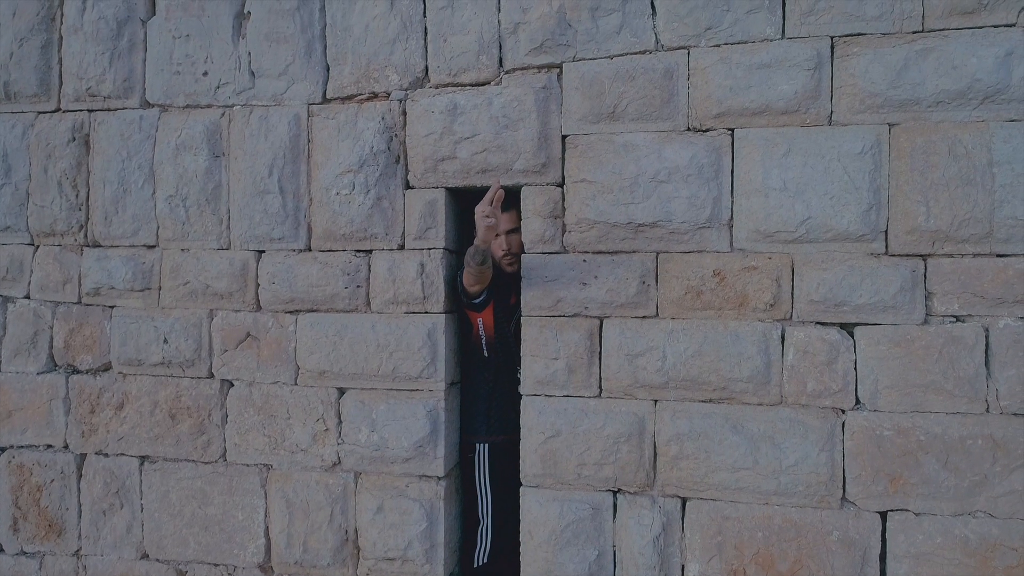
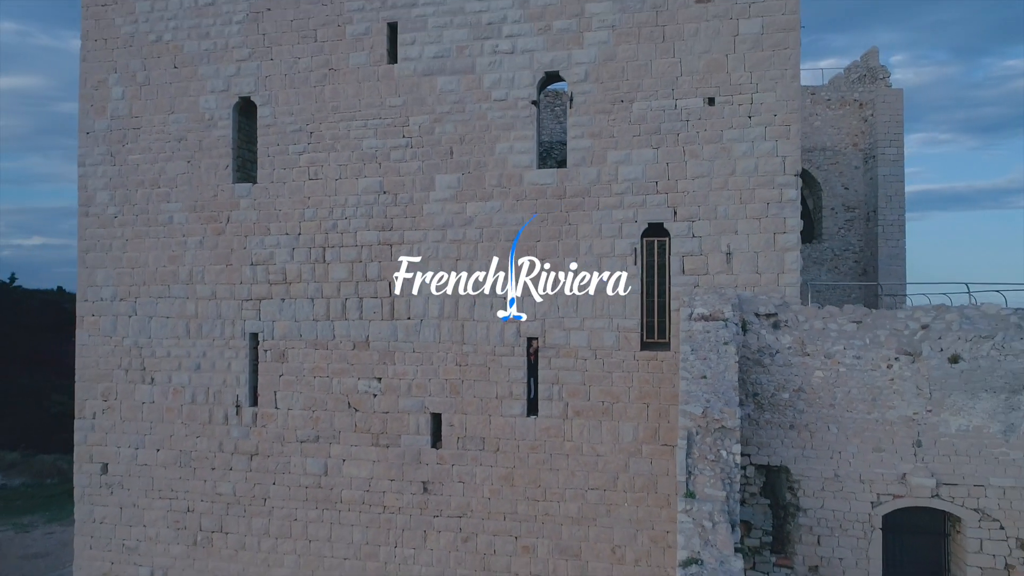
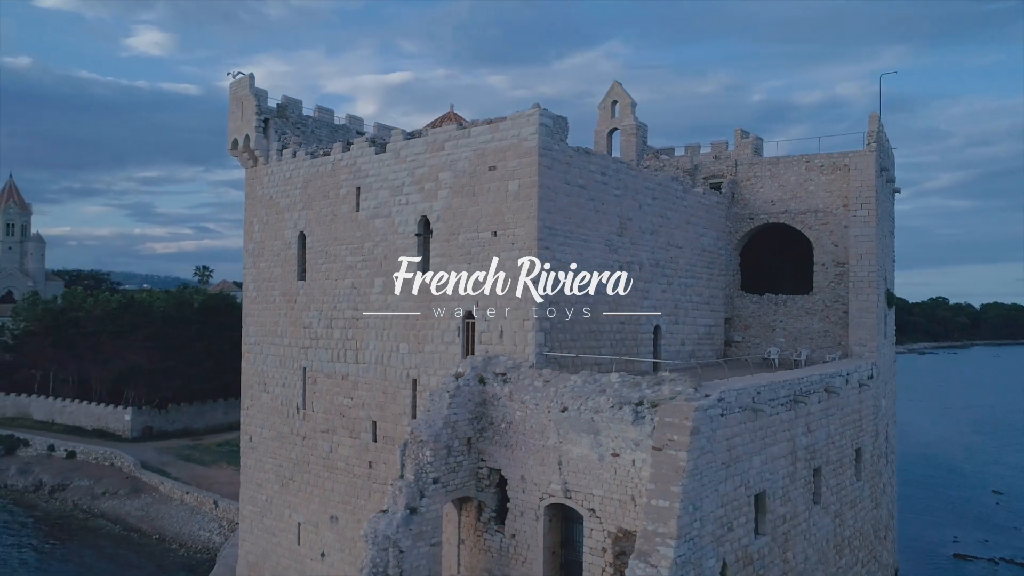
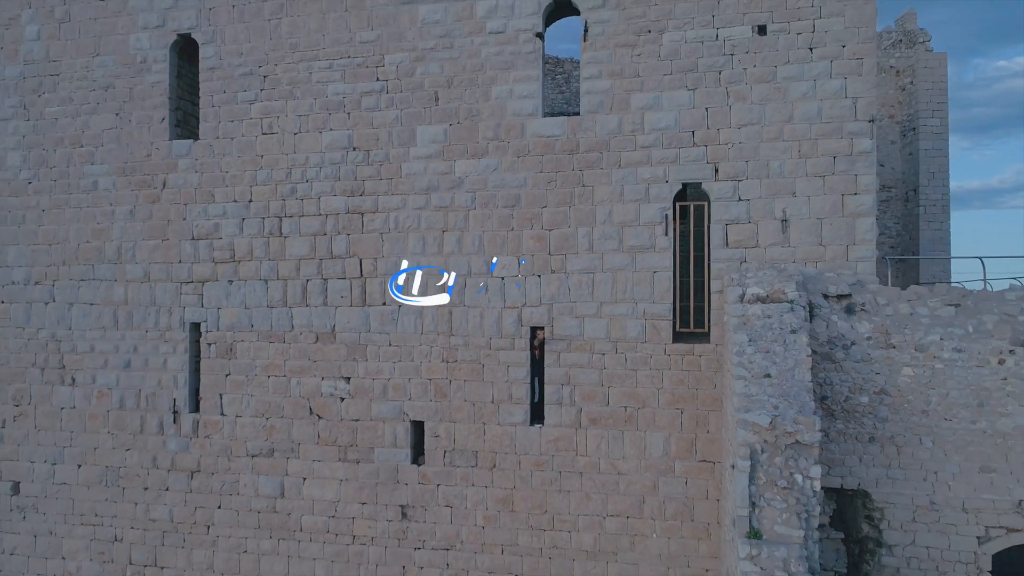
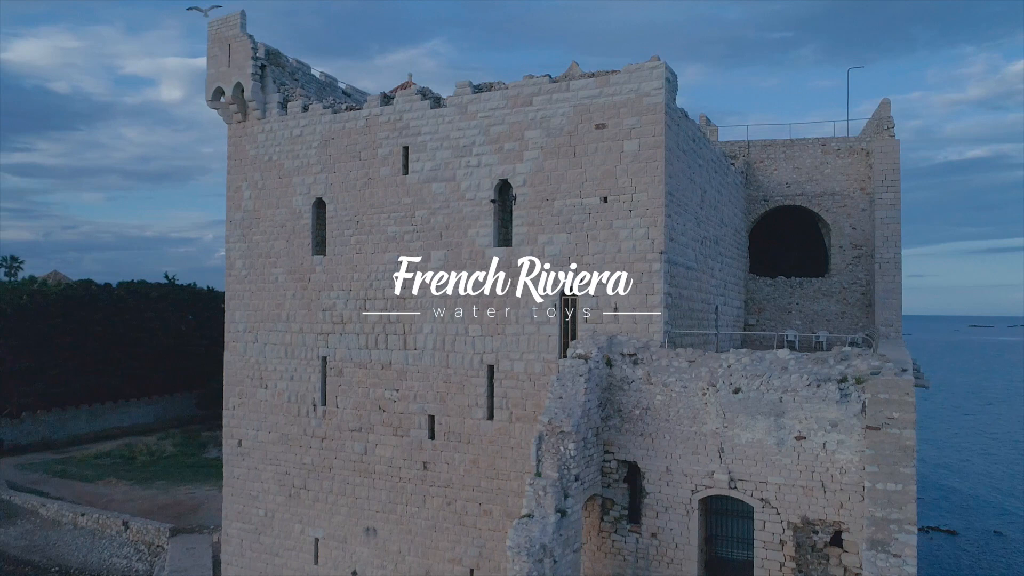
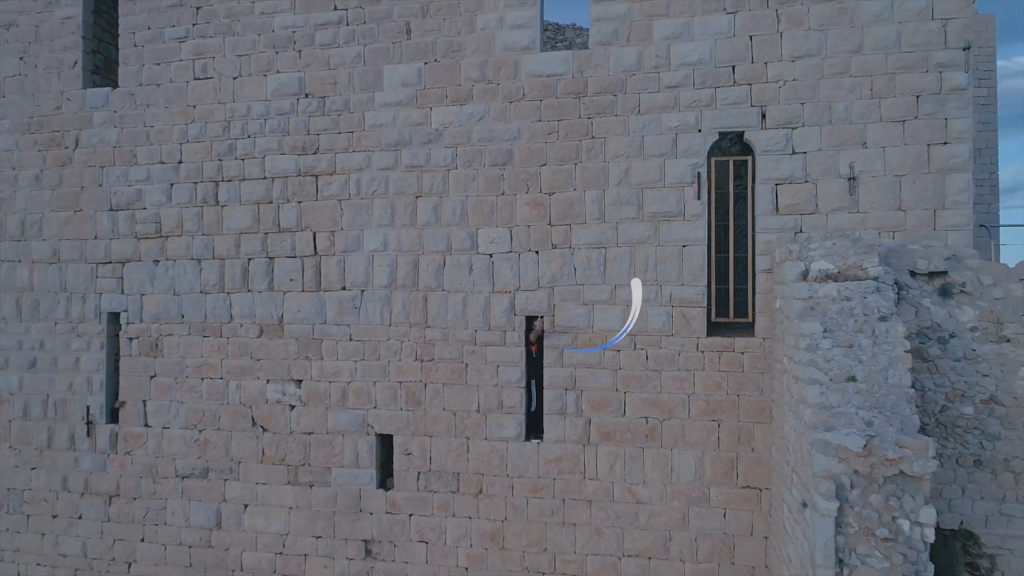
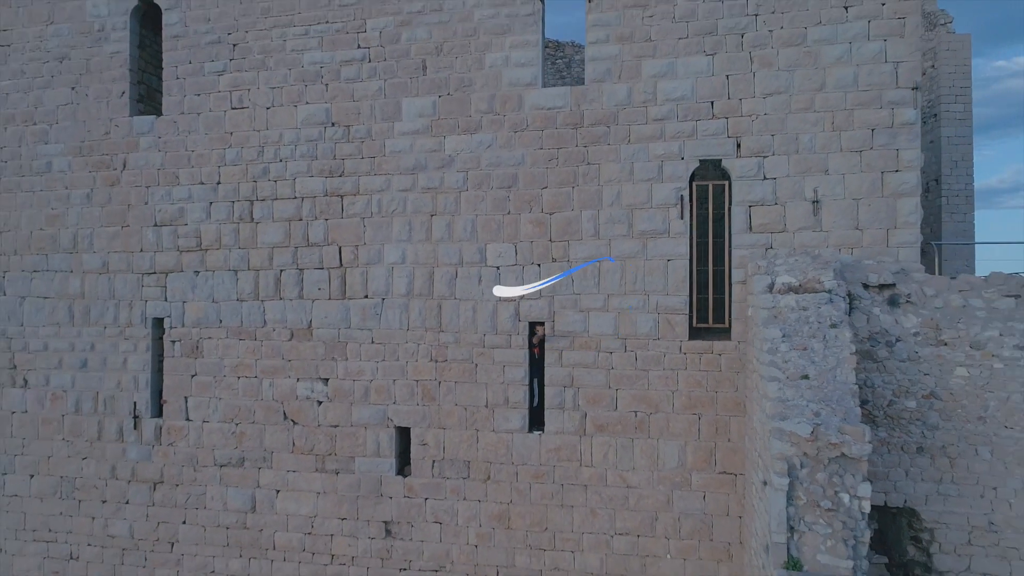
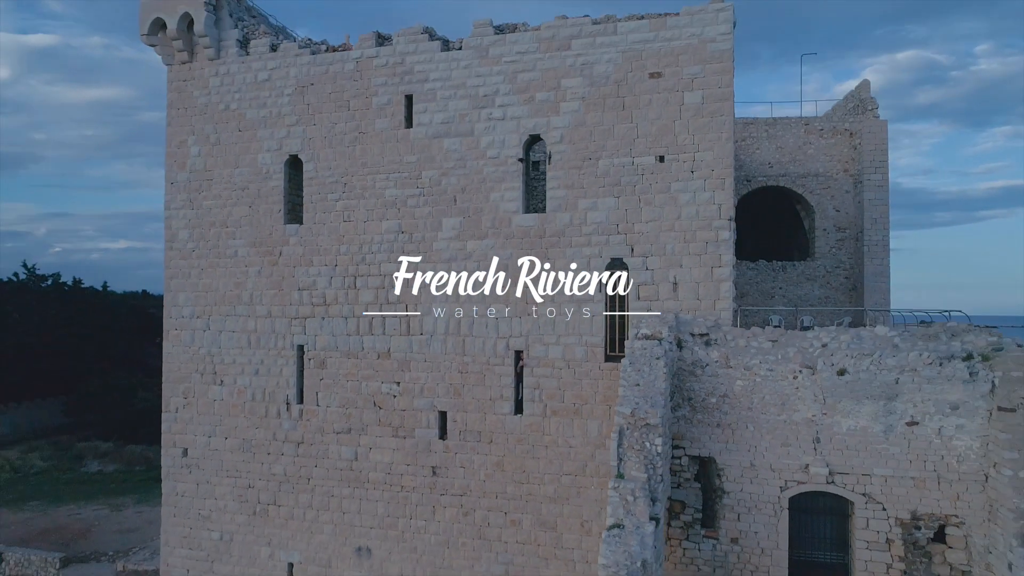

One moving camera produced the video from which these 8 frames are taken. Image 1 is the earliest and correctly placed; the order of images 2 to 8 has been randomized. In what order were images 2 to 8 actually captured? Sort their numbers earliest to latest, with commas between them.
6, 7, 4, 2, 8, 5, 3
